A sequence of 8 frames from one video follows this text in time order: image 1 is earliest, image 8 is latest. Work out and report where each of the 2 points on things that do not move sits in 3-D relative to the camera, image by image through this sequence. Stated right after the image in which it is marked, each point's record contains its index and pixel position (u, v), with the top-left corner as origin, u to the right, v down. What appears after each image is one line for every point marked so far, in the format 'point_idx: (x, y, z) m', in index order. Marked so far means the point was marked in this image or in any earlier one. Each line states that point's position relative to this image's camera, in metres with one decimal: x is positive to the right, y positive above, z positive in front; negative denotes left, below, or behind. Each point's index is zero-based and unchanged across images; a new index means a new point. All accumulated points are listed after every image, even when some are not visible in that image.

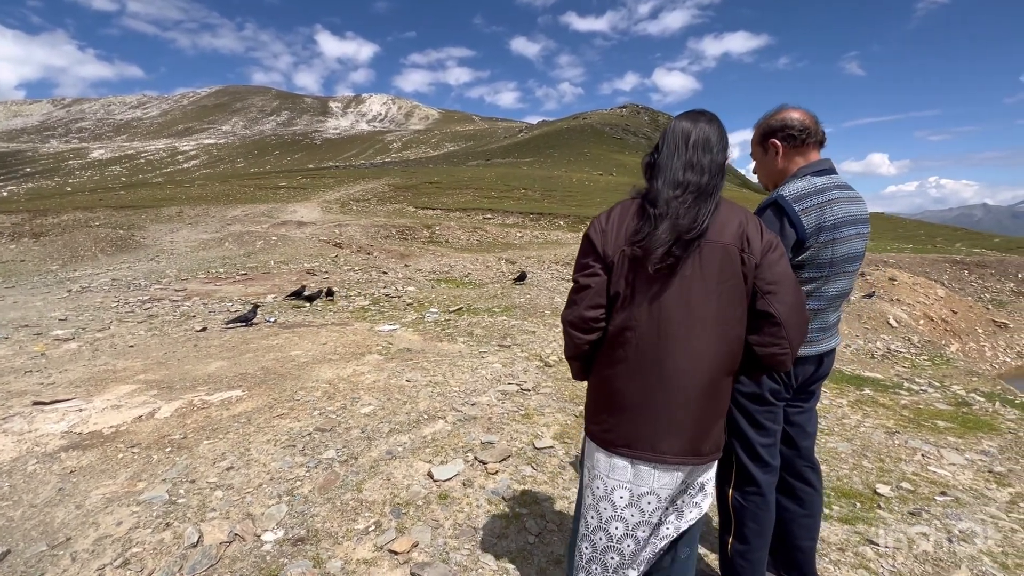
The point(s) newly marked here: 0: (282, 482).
0: (-2.4, -2.0, +4.9) m
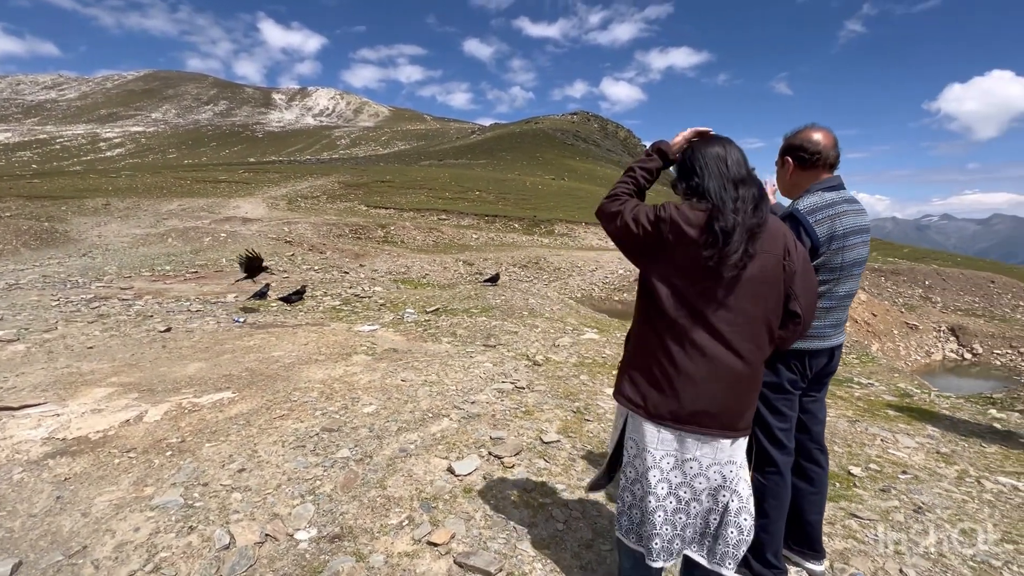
0: (-2.2, -2.0, +4.9) m
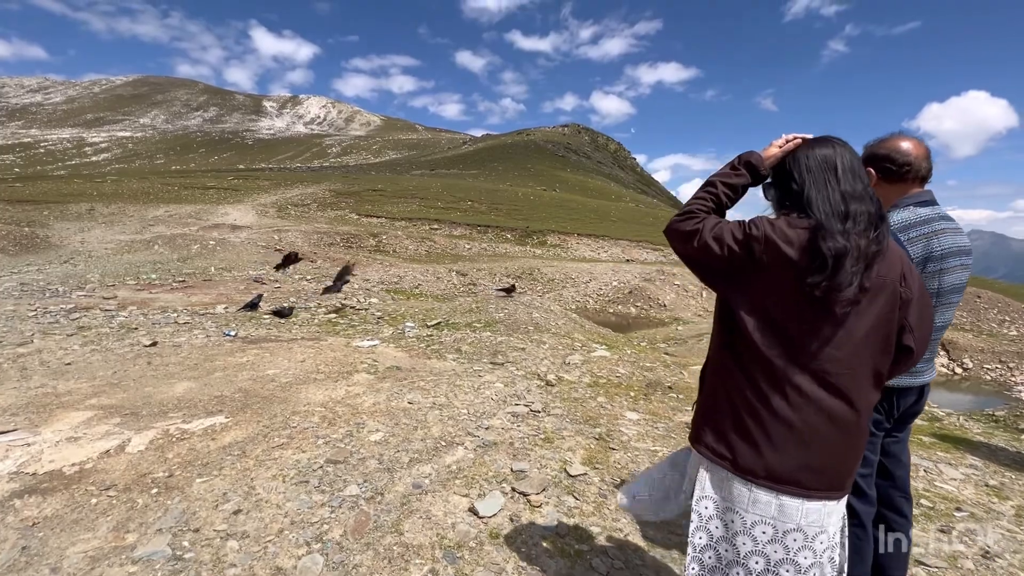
0: (-1.9, -2.2, +4.3) m
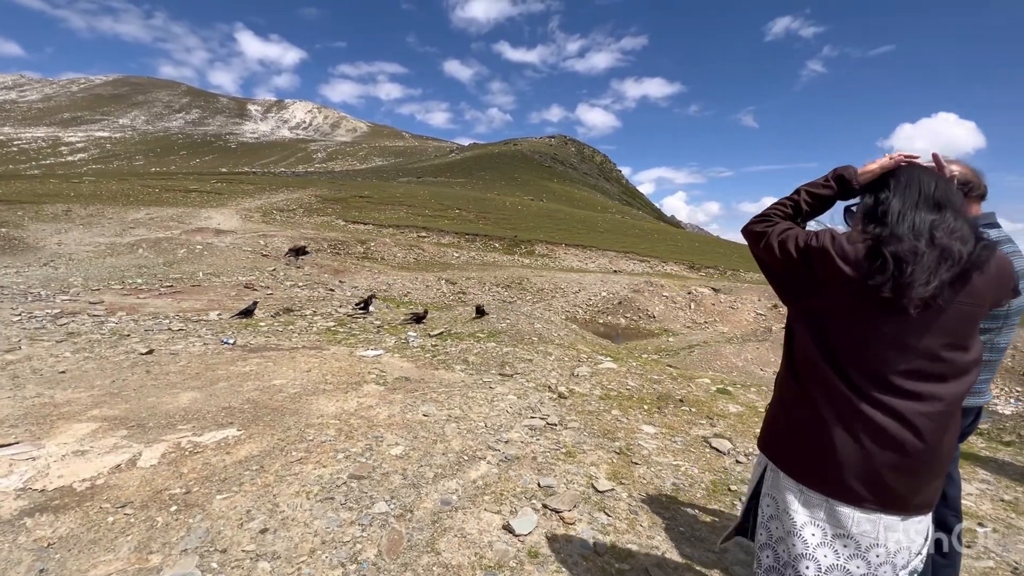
0: (-1.5, -2.3, +4.2) m
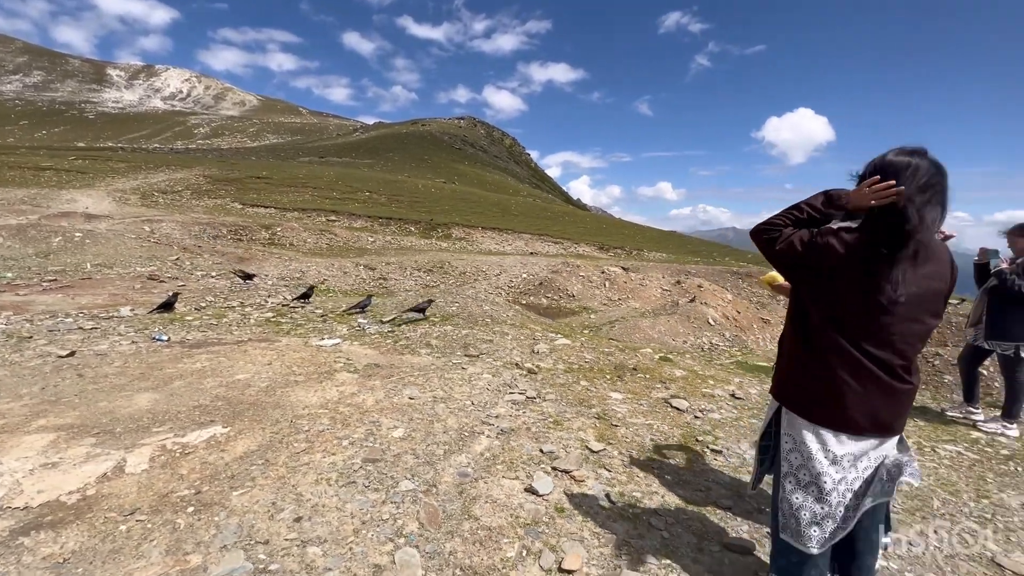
0: (-1.2, -2.2, +4.3) m
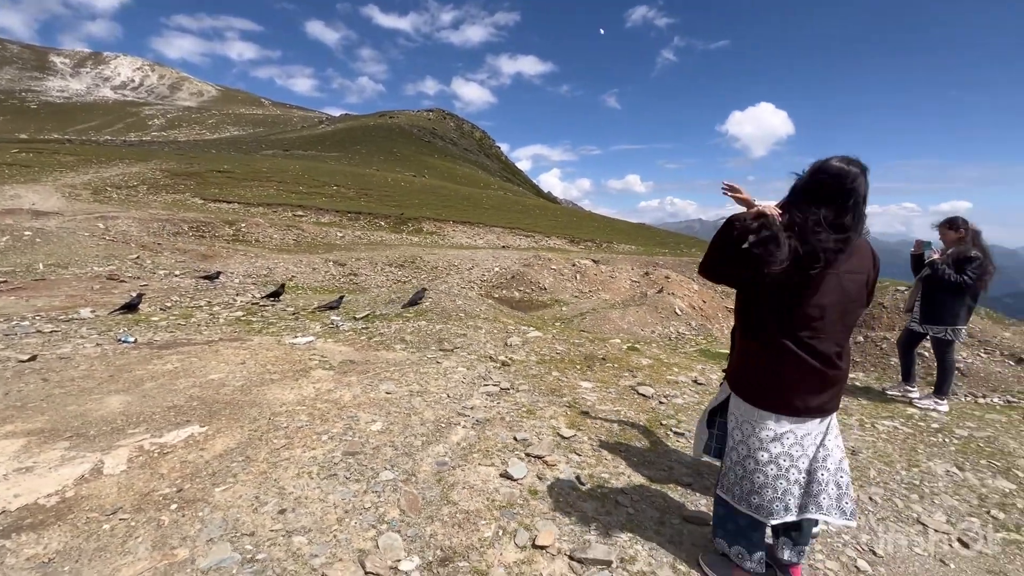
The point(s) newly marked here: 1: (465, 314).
0: (-1.4, -2.2, +4.5) m
1: (-1.3, -0.7, +13.3) m
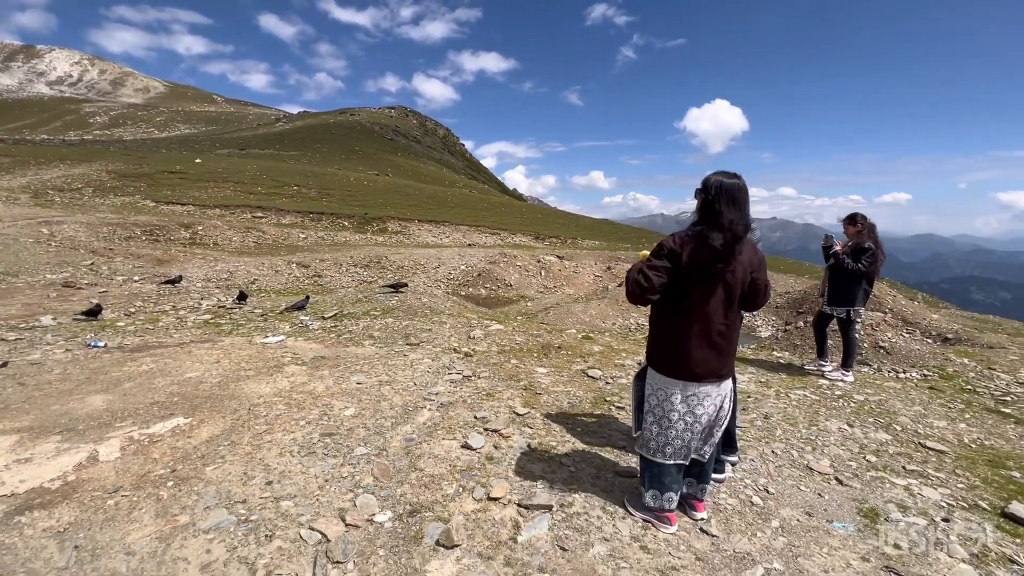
0: (-1.9, -2.1, +5.2) m
1: (-2.4, -0.7, +14.0) m
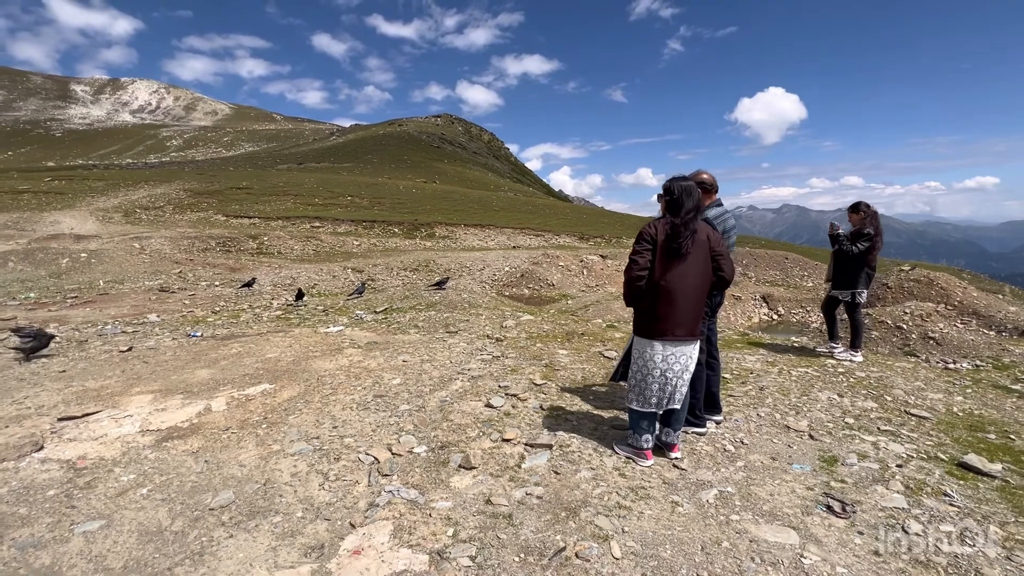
0: (-1.8, -2.0, +6.7) m
1: (-1.4, -0.6, +15.5) m
